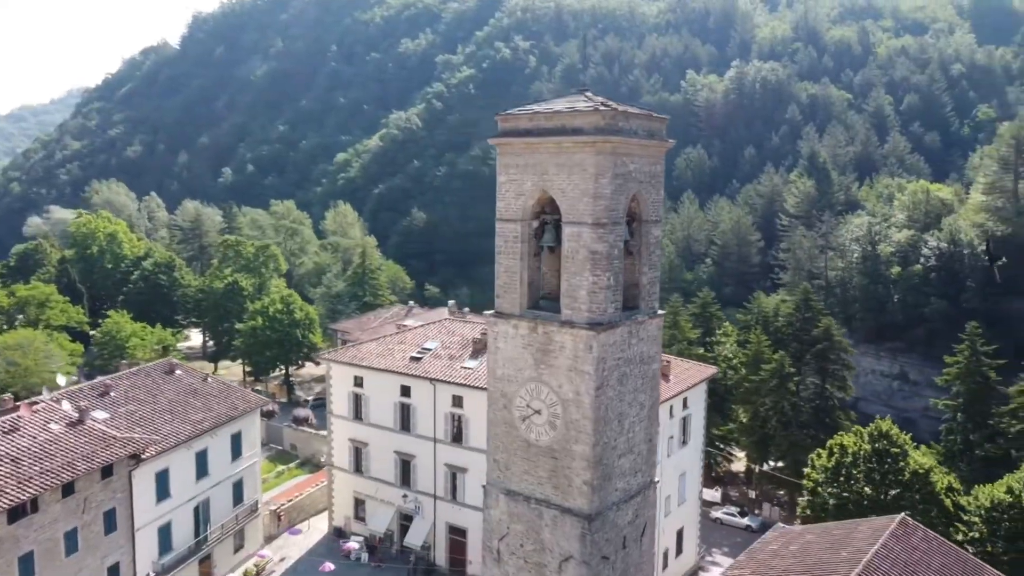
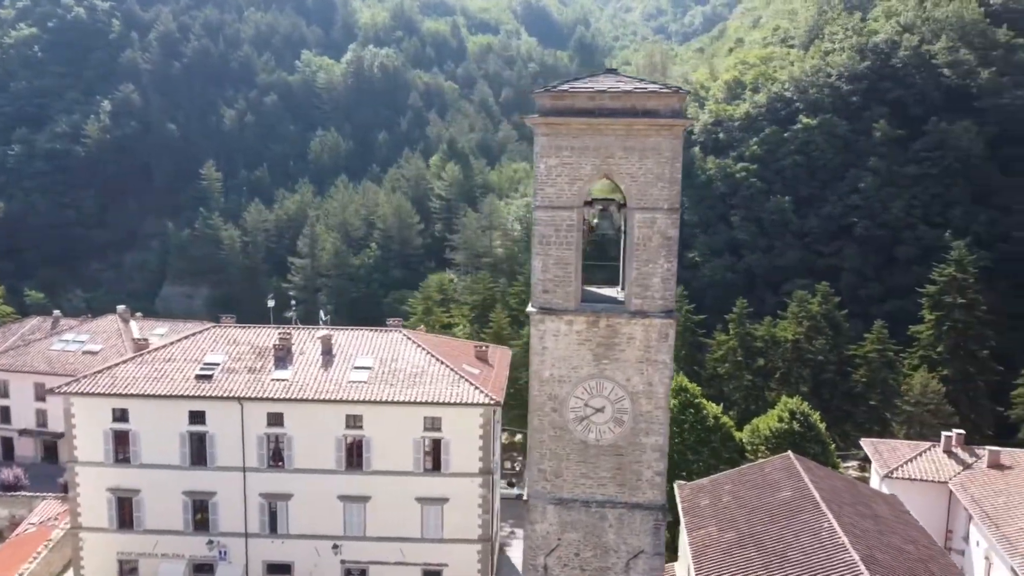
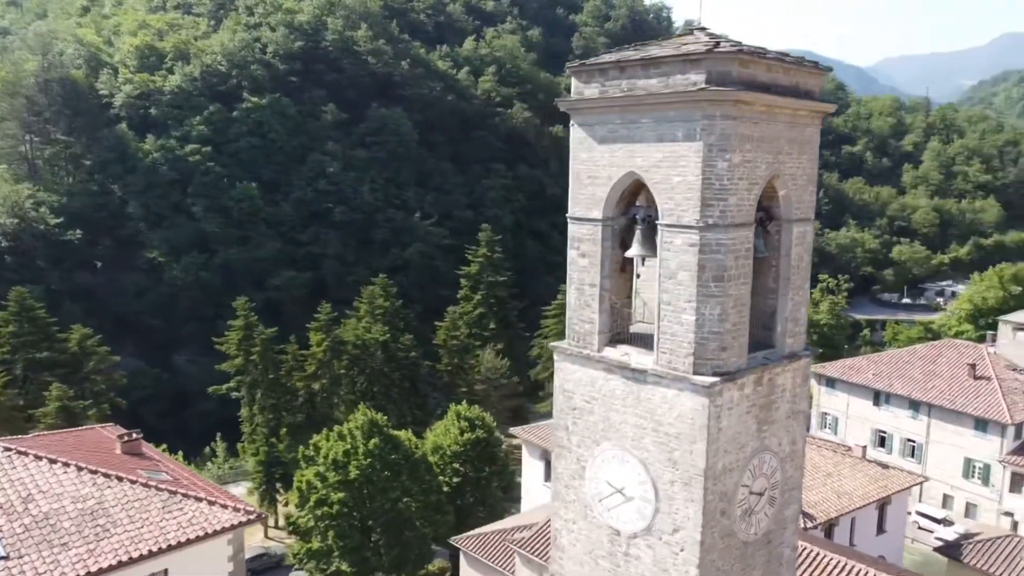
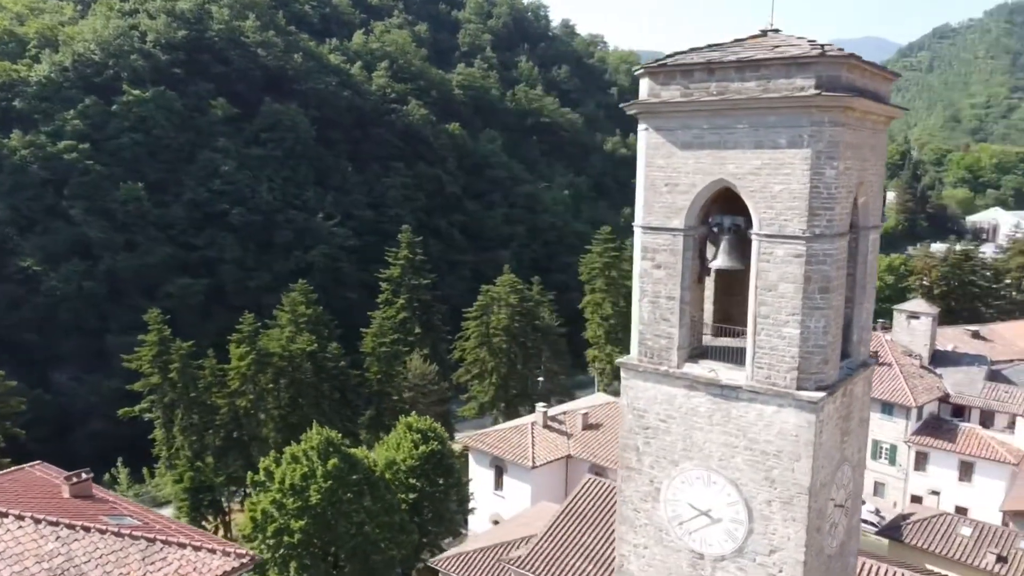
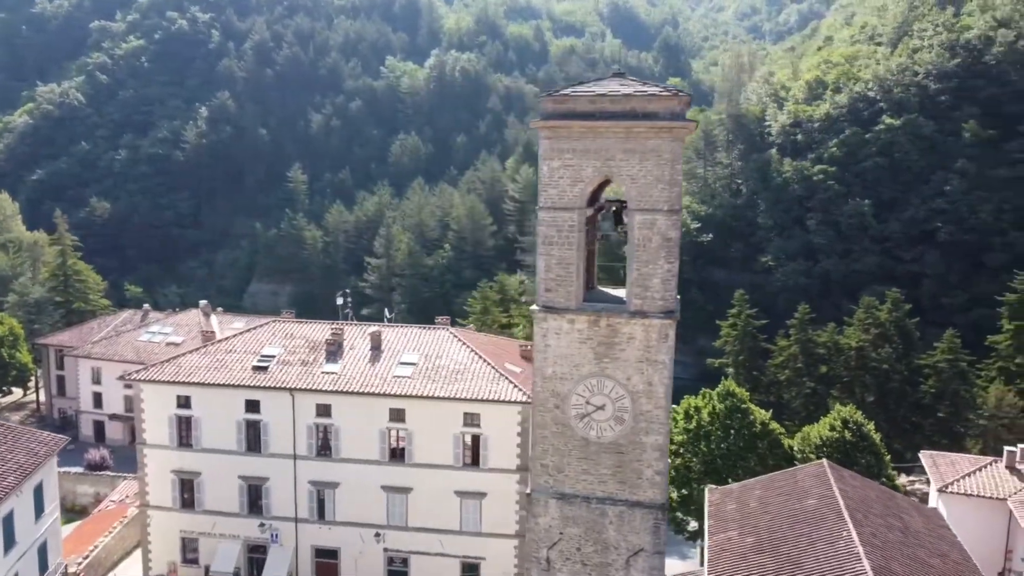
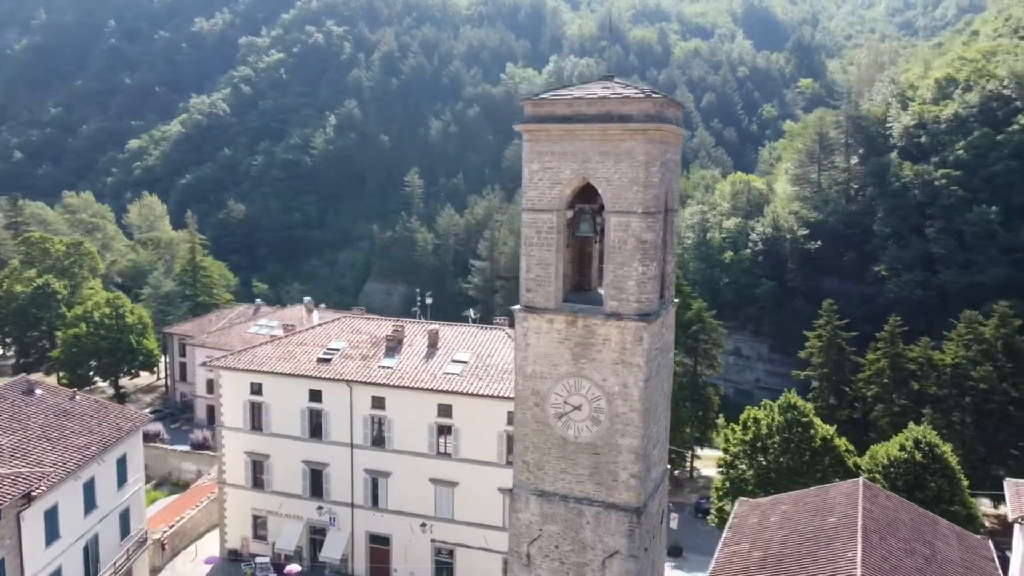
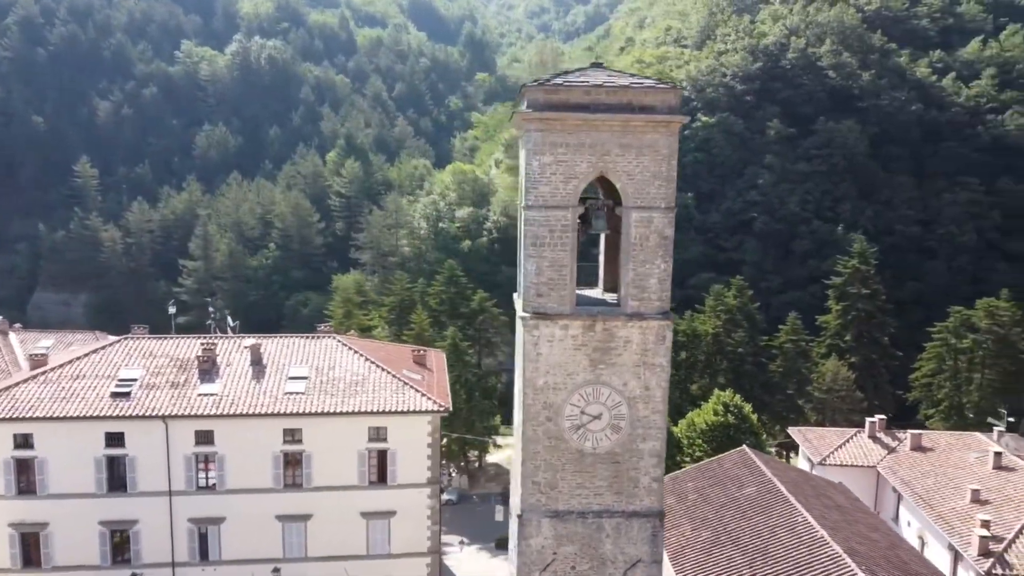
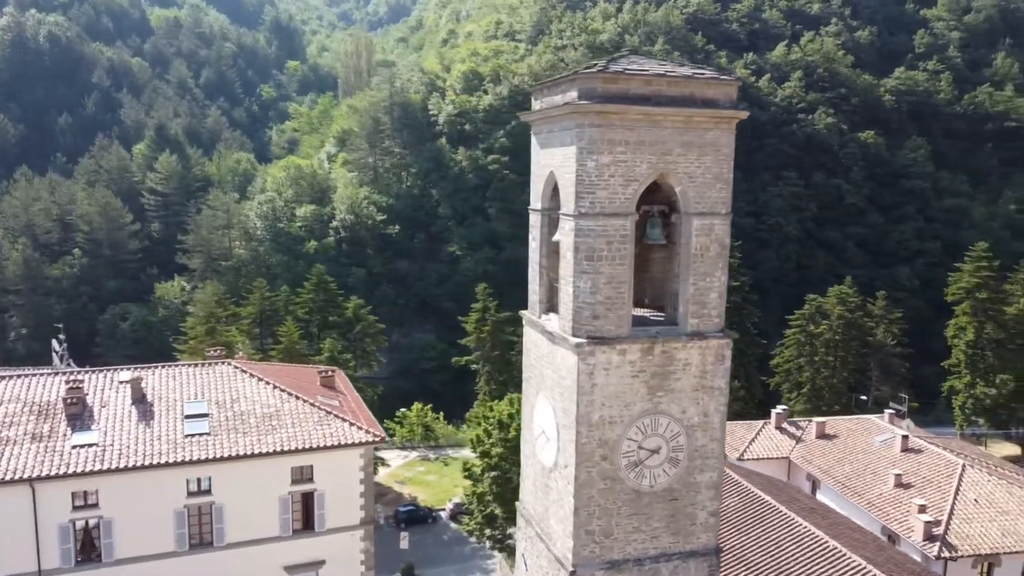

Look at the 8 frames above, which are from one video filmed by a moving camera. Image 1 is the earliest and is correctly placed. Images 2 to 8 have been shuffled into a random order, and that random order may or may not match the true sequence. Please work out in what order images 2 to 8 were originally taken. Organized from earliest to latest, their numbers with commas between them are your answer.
6, 5, 2, 7, 8, 3, 4
